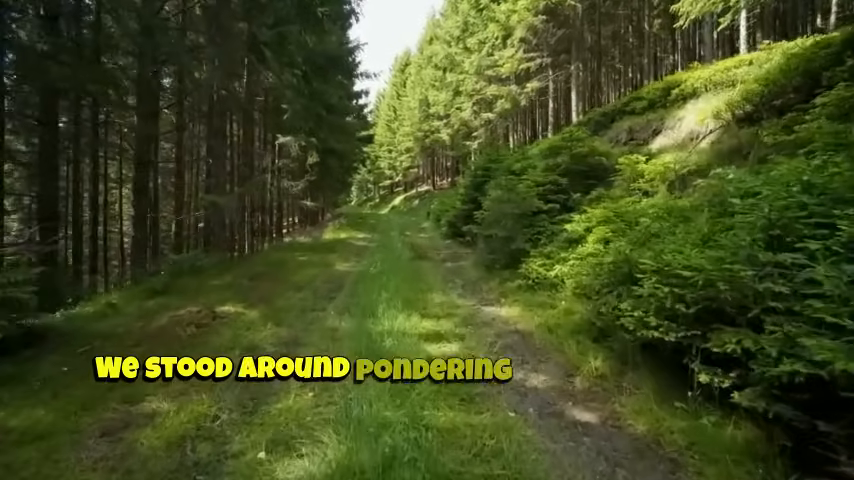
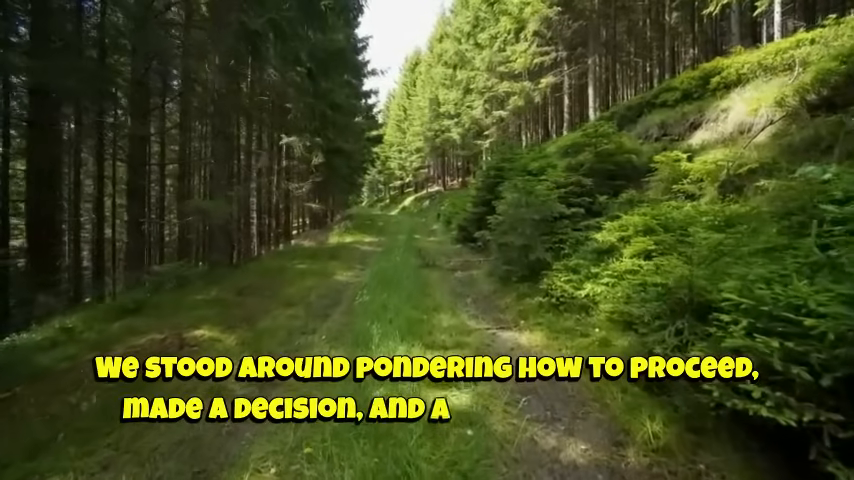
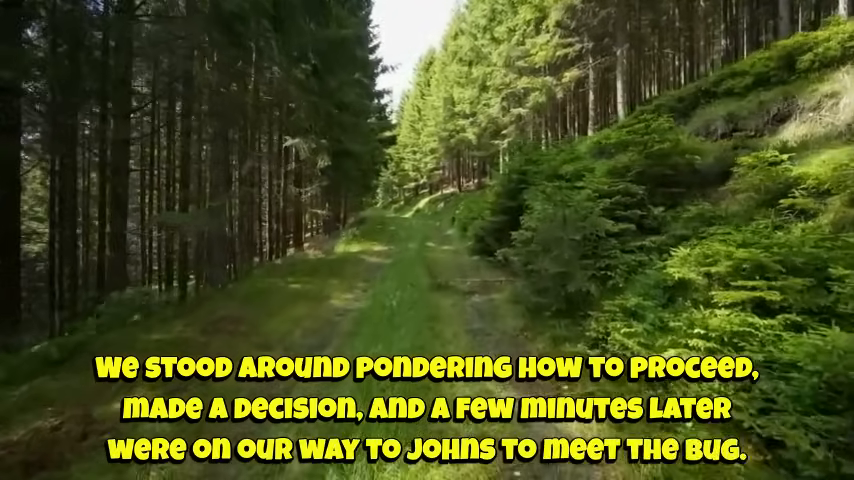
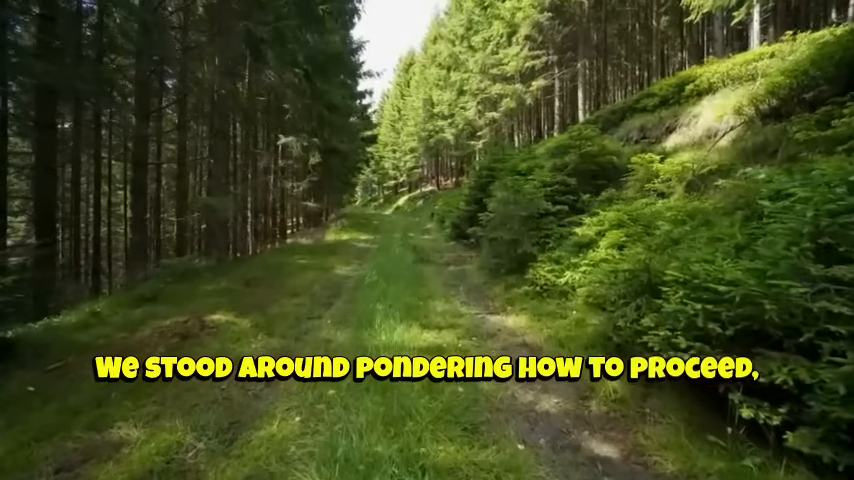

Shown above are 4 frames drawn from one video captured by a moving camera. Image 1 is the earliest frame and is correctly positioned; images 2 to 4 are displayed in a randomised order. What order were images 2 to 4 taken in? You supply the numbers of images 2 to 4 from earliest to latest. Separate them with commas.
4, 2, 3
